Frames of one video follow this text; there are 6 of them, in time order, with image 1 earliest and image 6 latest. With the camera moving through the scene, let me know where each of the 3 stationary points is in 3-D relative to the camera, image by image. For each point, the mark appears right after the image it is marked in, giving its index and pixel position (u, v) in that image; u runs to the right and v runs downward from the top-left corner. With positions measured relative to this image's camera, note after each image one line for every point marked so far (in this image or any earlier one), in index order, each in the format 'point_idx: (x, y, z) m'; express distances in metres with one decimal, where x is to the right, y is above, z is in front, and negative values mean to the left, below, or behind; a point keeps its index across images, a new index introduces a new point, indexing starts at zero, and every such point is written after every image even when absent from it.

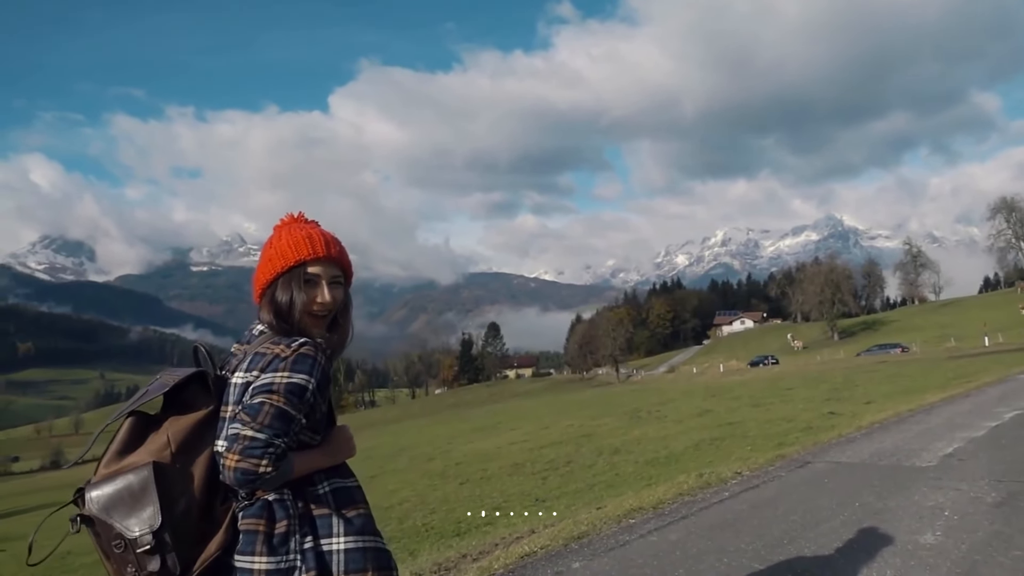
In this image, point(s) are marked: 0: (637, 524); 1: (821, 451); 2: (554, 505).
0: (+1.3, -2.5, +8.5) m
1: (+5.2, -2.8, +13.6) m
2: (+0.9, -4.9, +17.9) m
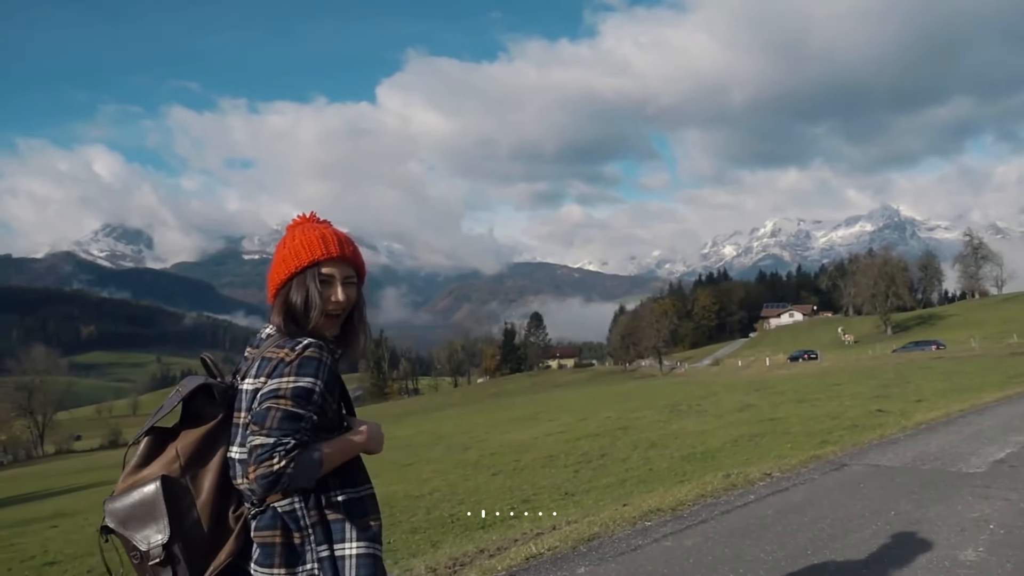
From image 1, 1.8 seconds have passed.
0: (+1.4, -2.4, +8.1) m
1: (+5.6, -2.7, +12.9) m
2: (+1.5, -4.6, +17.5) m
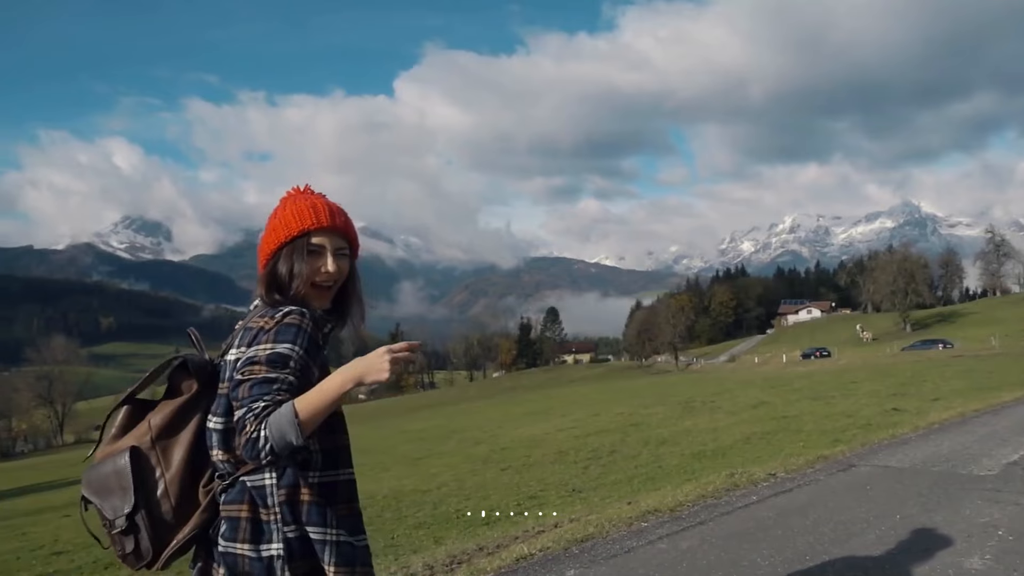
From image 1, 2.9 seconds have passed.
0: (+1.3, -2.4, +7.8) m
1: (+5.6, -2.6, +12.6) m
2: (+1.7, -4.5, +17.3) m
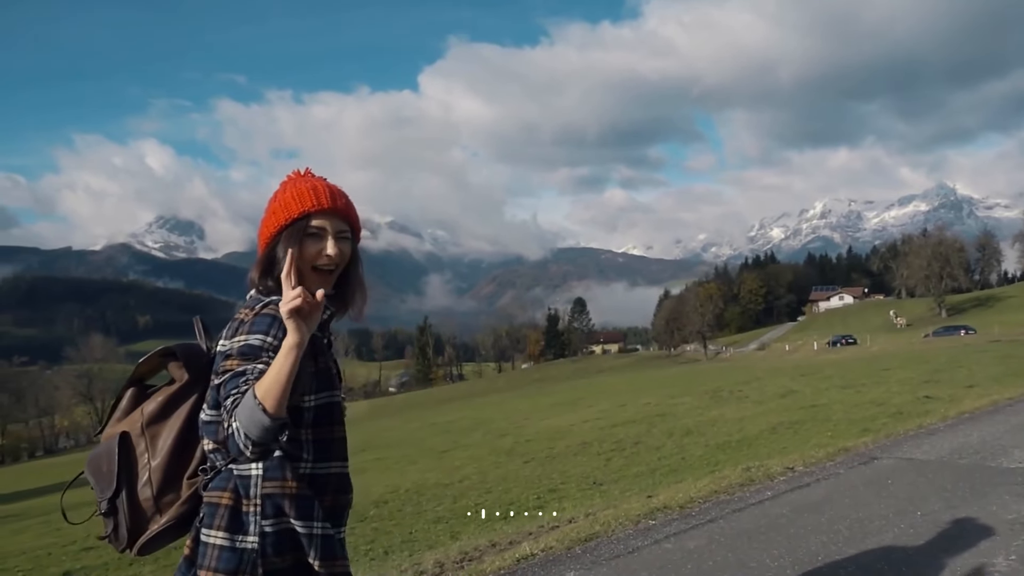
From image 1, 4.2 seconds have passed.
0: (+1.4, -2.3, +7.6) m
1: (+5.8, -2.4, +12.2) m
2: (+2.1, -4.3, +17.0) m
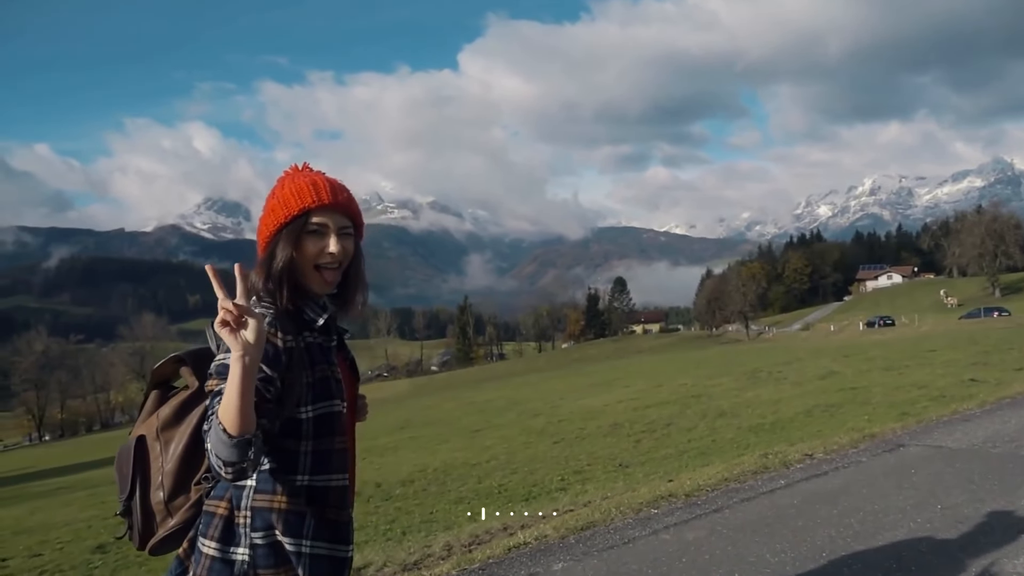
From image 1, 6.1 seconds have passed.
0: (+1.3, -2.0, +7.2) m
1: (+6.1, -2.0, +11.6) m
2: (+2.6, -3.8, +16.6) m
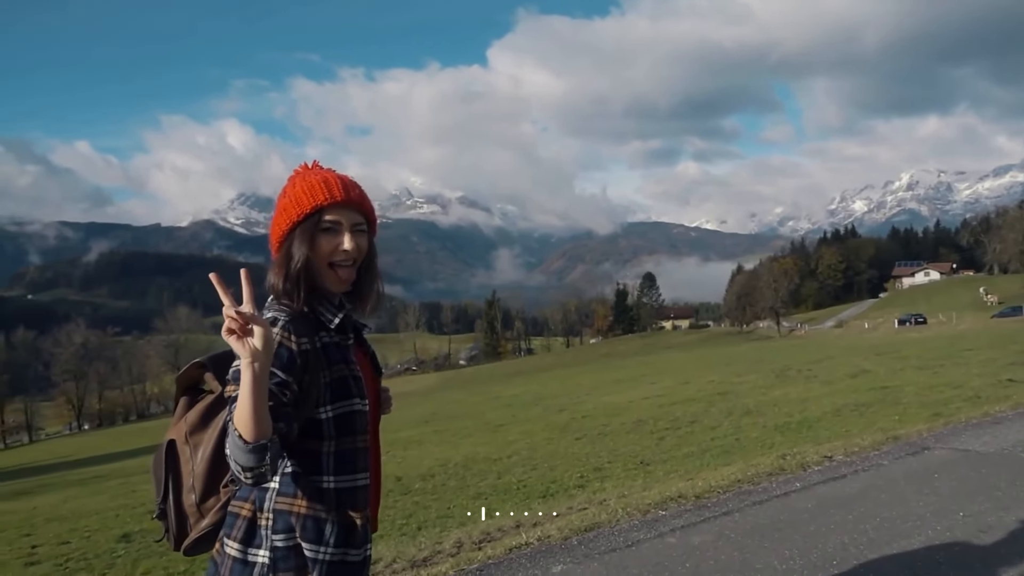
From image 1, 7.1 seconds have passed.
0: (+1.4, -2.0, +7.0) m
1: (+6.3, -2.0, +11.1) m
2: (+3.0, -3.7, +16.4) m
